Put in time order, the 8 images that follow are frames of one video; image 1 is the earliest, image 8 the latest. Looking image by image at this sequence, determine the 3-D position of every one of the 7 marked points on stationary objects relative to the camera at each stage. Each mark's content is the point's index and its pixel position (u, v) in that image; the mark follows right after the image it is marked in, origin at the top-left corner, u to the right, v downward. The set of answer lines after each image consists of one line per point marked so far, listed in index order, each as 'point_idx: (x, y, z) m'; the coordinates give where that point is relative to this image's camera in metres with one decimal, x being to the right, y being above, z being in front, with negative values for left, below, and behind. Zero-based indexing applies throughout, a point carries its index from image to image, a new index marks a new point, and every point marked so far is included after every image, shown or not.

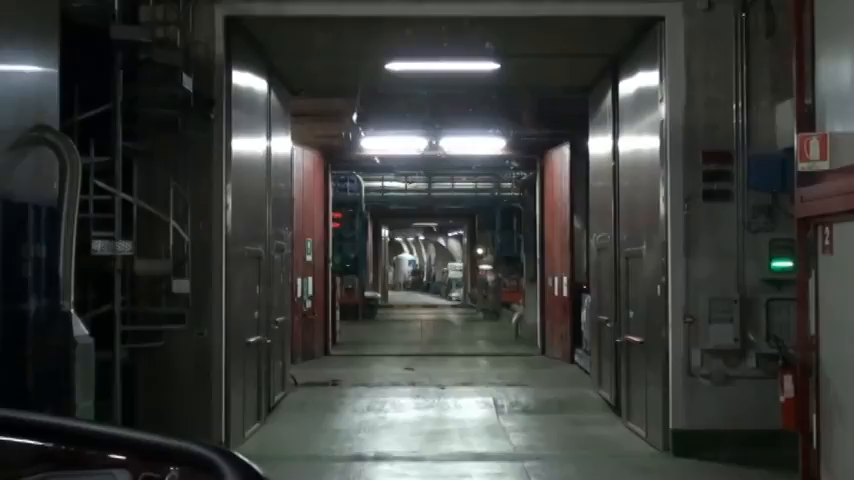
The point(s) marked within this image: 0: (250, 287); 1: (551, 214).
0: (-1.1, -0.3, +9.0) m
1: (+1.5, +0.3, +17.4) m
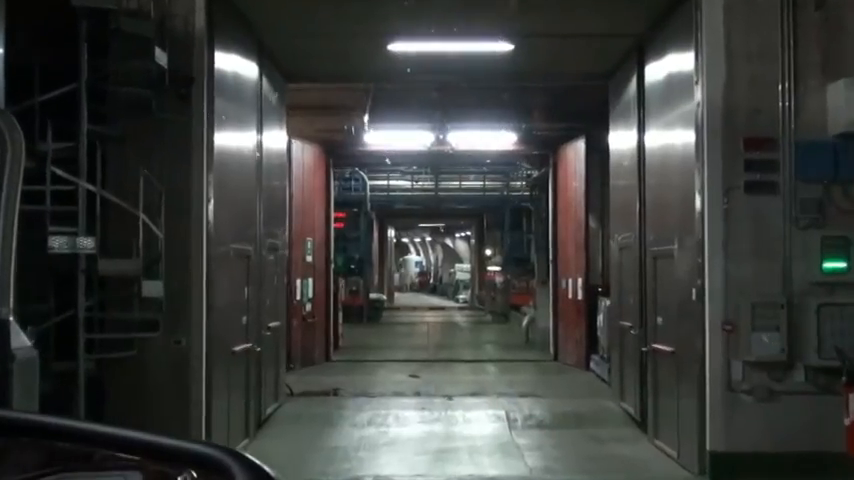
0: (-1.1, -0.3, +8.1) m
1: (+1.5, +0.3, +16.5) m
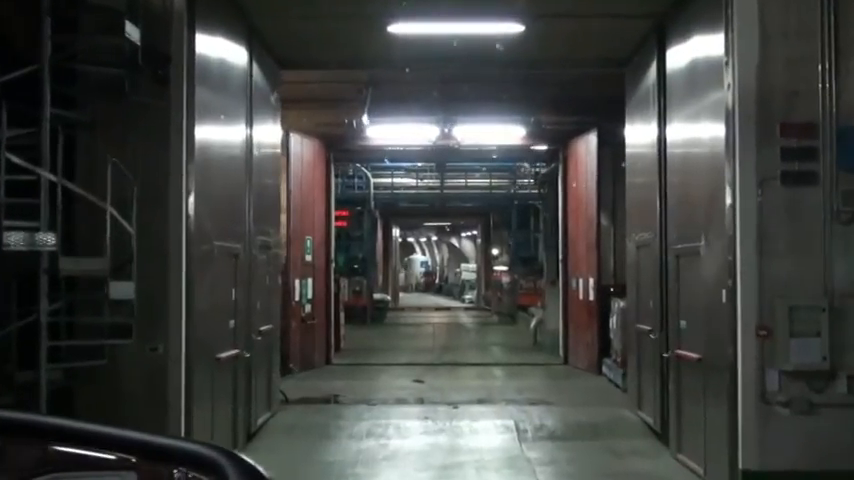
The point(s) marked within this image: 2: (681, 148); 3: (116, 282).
0: (-1.0, -0.3, +7.5) m
1: (+1.6, +0.3, +15.8) m
2: (+1.4, +0.4, +7.8) m
3: (-1.3, -0.2, +6.2) m
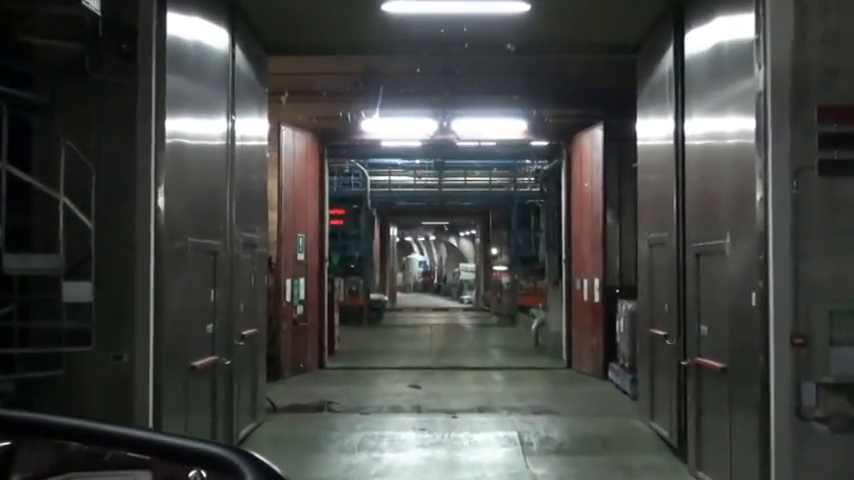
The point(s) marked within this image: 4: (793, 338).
0: (-1.1, -0.3, +6.8) m
1: (+1.6, +0.3, +15.2) m
2: (+1.3, +0.5, +7.1) m
3: (-1.3, -0.2, +5.6) m
4: (+1.4, -0.4, +5.7) m
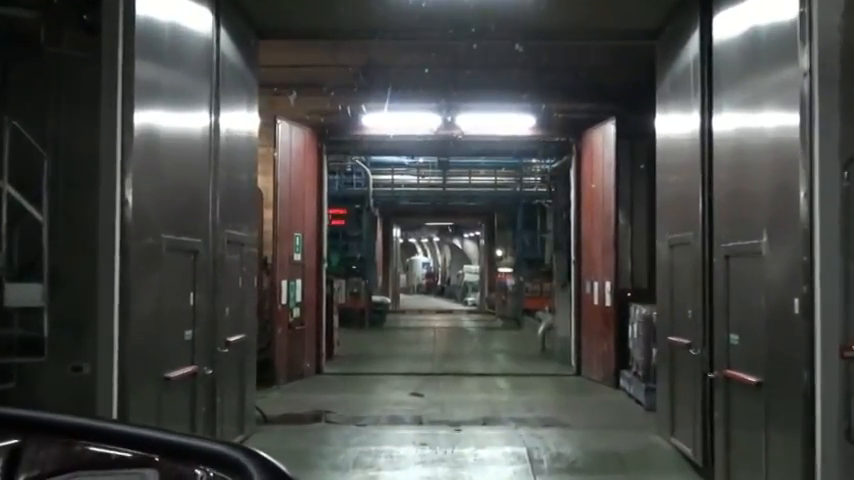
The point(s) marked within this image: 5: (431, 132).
0: (-1.1, -0.3, +6.1) m
1: (+1.6, +0.3, +14.5) m
2: (+1.4, +0.5, +6.4) m
3: (-1.3, -0.1, +4.9) m
4: (+1.4, -0.4, +5.0) m
5: (0.0, +1.1, +15.0) m
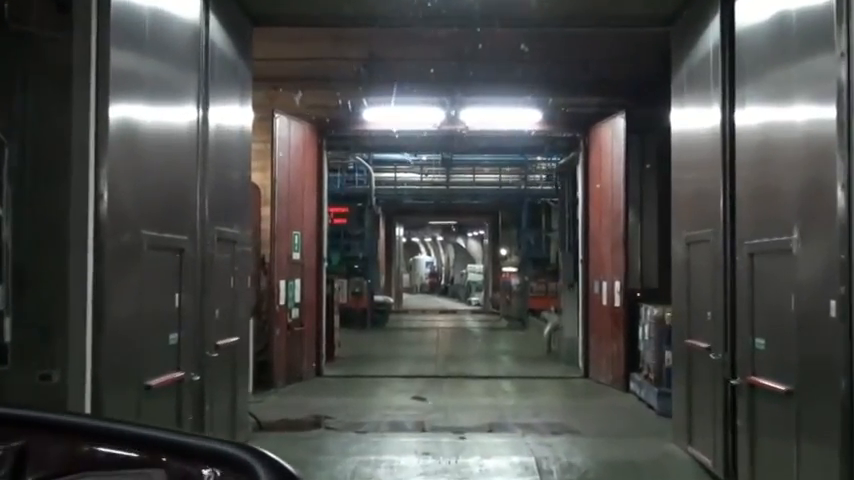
0: (-1.0, -0.2, +5.7) m
1: (+1.6, +0.3, +14.1) m
2: (+1.4, +0.5, +6.0) m
3: (-1.3, -0.1, +4.5) m
4: (+1.4, -0.4, +4.5) m
5: (+0.1, +1.1, +14.6) m
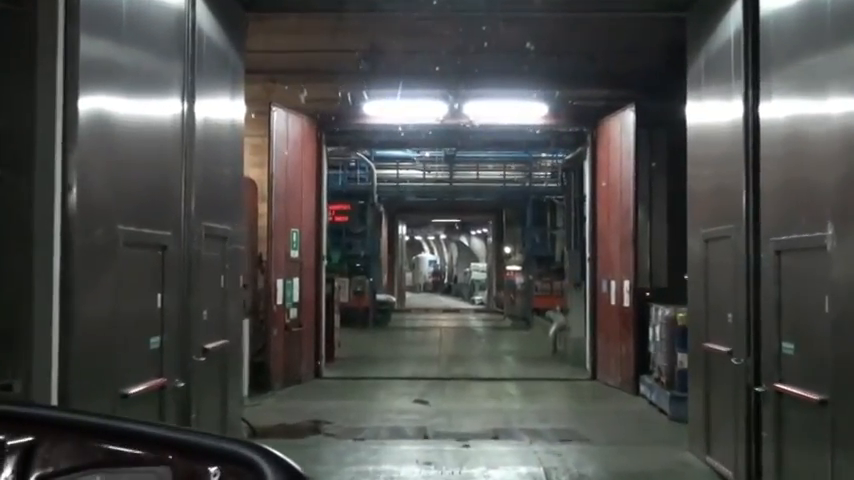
0: (-1.0, -0.2, +5.2) m
1: (+1.6, +0.4, +13.6) m
2: (+1.4, +0.5, +5.6) m
3: (-1.3, -0.1, +4.0) m
4: (+1.4, -0.3, +4.1) m
5: (+0.1, +1.2, +14.1) m
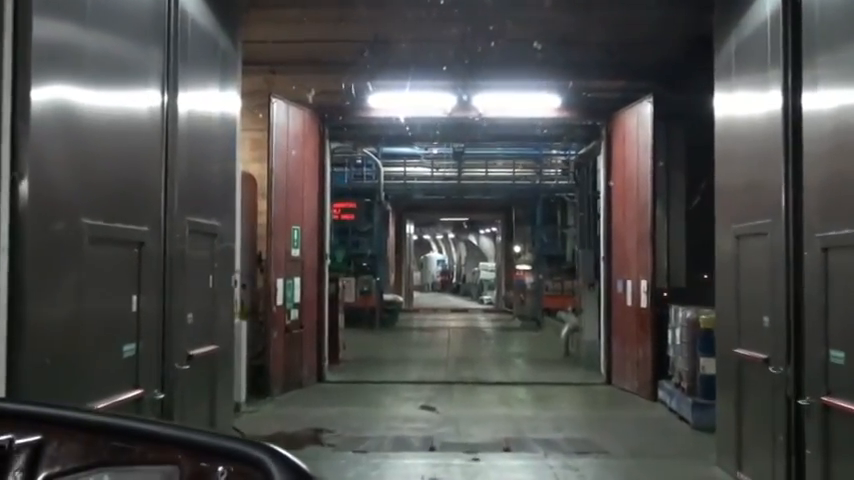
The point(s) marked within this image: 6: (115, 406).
0: (-1.0, -0.2, +4.7) m
1: (+1.7, +0.4, +13.0) m
2: (+1.4, +0.5, +5.0) m
3: (-1.3, -0.1, +3.5) m
4: (+1.4, -0.3, +3.5) m
5: (+0.2, +1.2, +13.6) m
6: (-1.0, -0.5, +4.7) m
